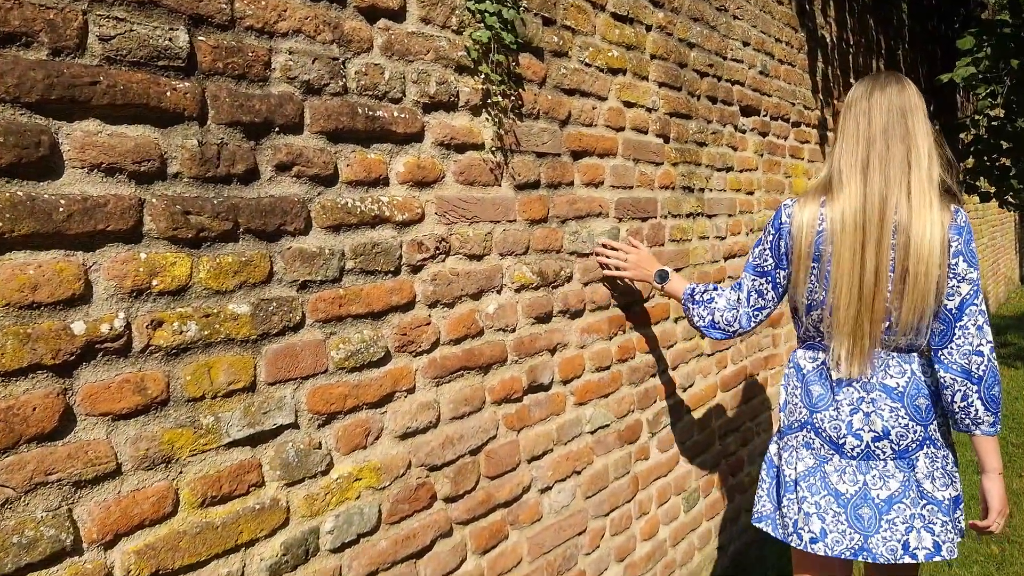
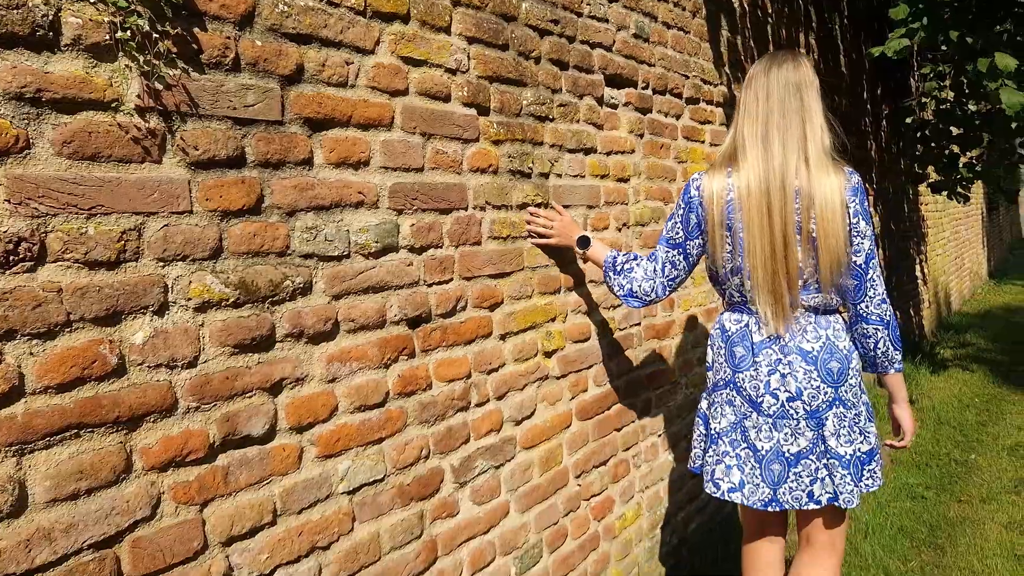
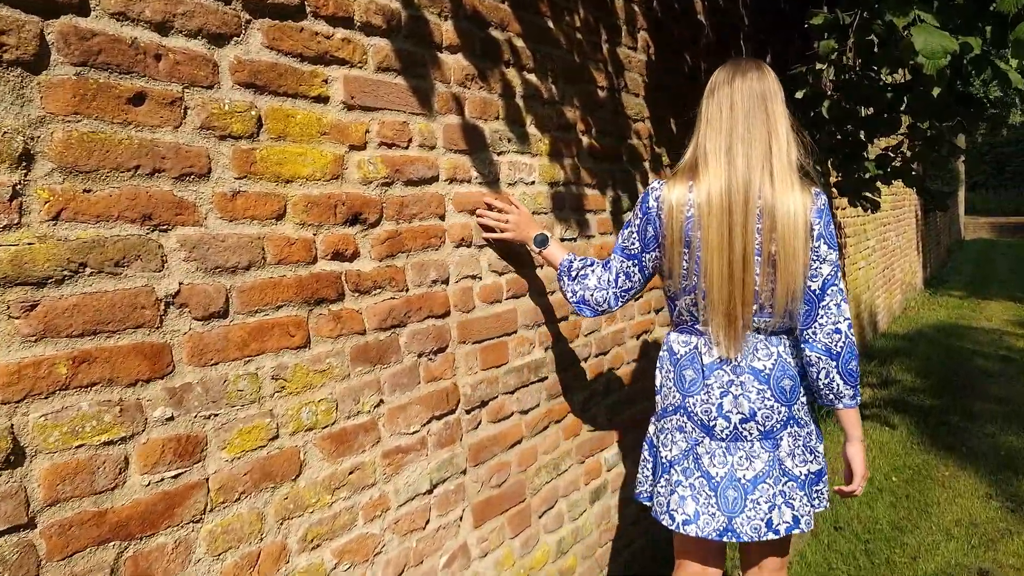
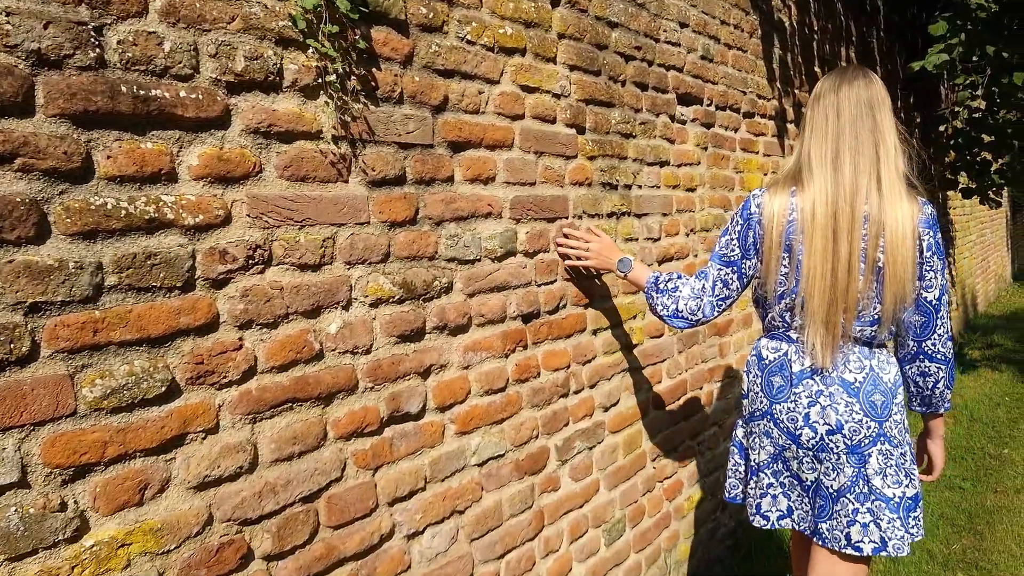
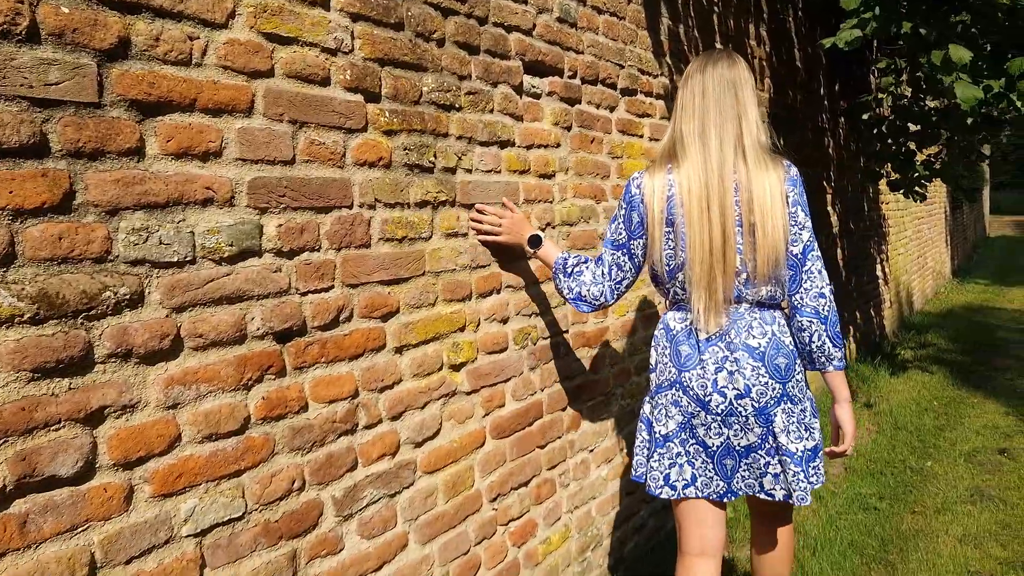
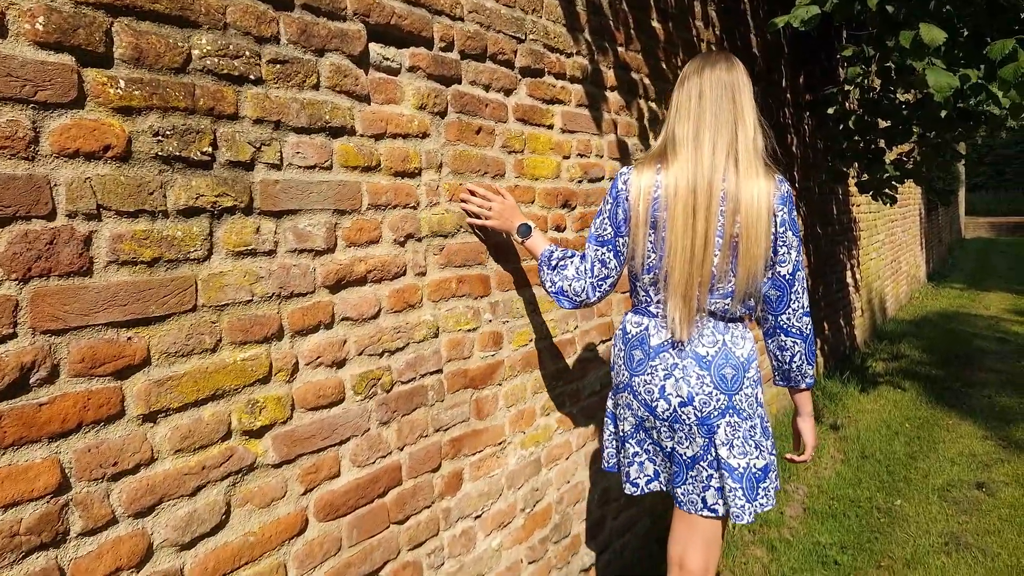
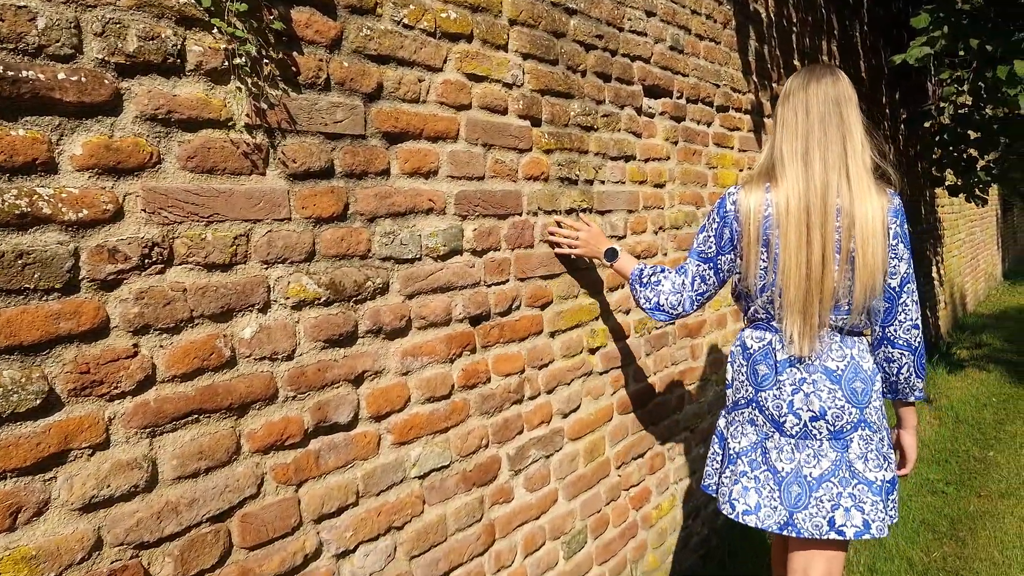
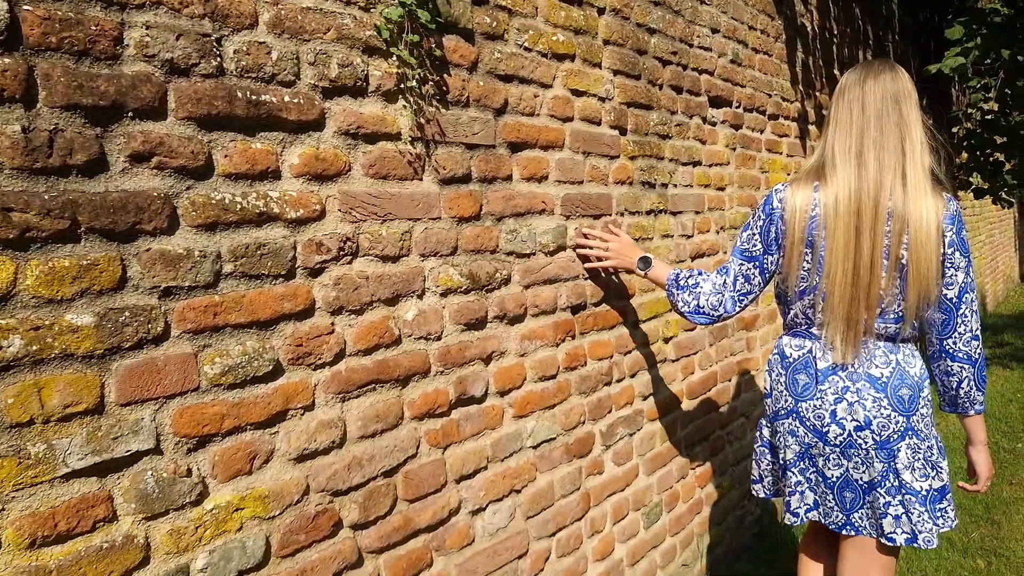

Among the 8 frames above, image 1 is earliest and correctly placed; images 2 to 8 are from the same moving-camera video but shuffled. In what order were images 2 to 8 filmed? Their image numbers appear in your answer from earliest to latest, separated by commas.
8, 4, 7, 2, 5, 6, 3
